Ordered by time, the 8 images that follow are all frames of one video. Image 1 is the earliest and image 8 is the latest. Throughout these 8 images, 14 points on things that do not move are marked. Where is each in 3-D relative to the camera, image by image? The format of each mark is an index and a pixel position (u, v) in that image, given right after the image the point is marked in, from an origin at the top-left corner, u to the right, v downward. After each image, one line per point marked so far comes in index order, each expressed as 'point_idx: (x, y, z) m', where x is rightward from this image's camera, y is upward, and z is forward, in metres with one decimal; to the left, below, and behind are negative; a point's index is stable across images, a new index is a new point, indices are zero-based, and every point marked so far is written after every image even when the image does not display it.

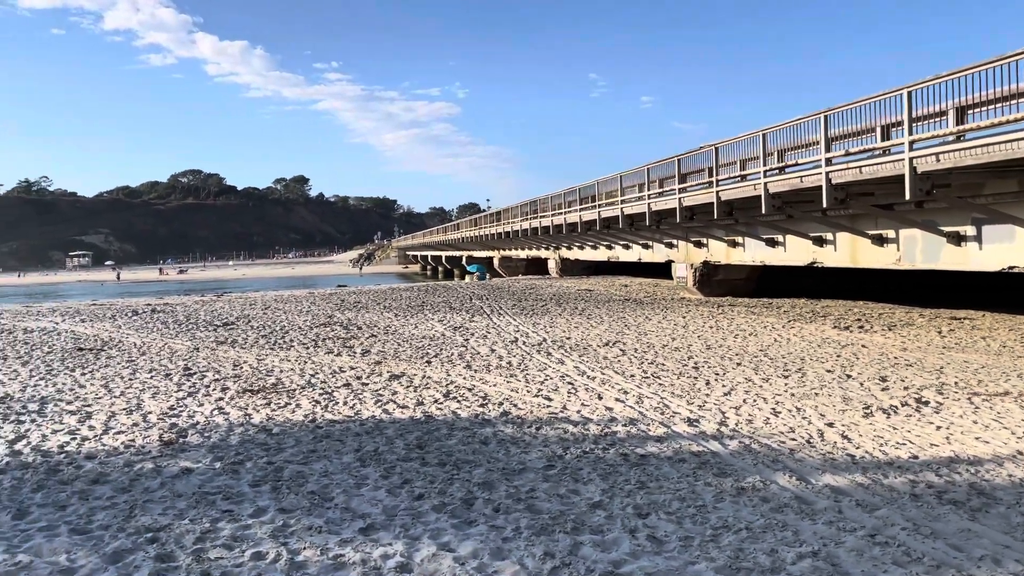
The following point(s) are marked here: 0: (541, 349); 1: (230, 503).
0: (+0.5, -0.9, +12.6) m
1: (-1.8, -1.4, +5.4) m
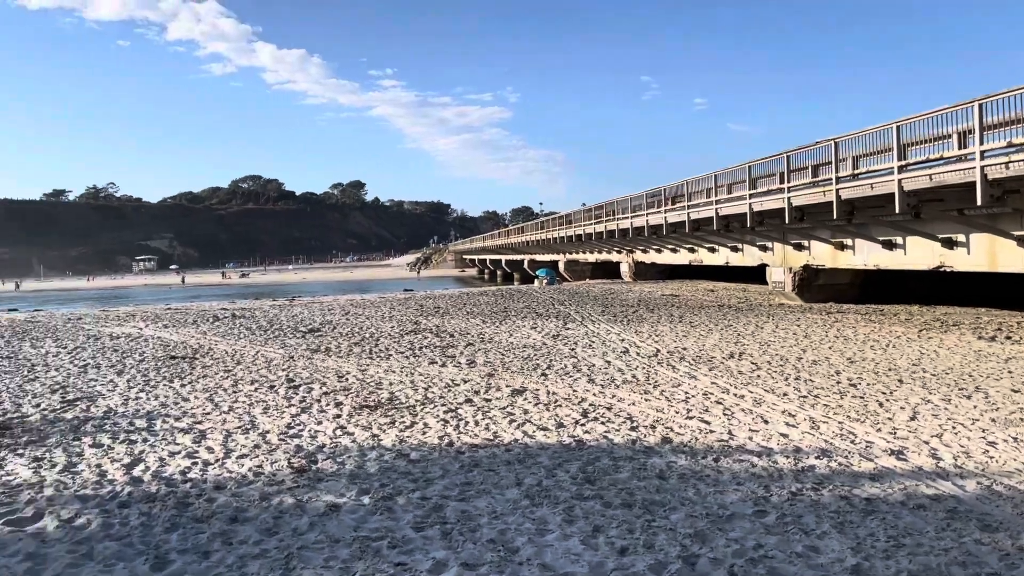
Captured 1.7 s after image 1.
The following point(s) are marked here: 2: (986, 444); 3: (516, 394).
0: (+2.1, -1.0, +11.6) m
1: (-0.6, -1.5, +4.6) m
2: (+3.8, -1.2, +6.6) m
3: (0.0, -1.2, +9.4) m
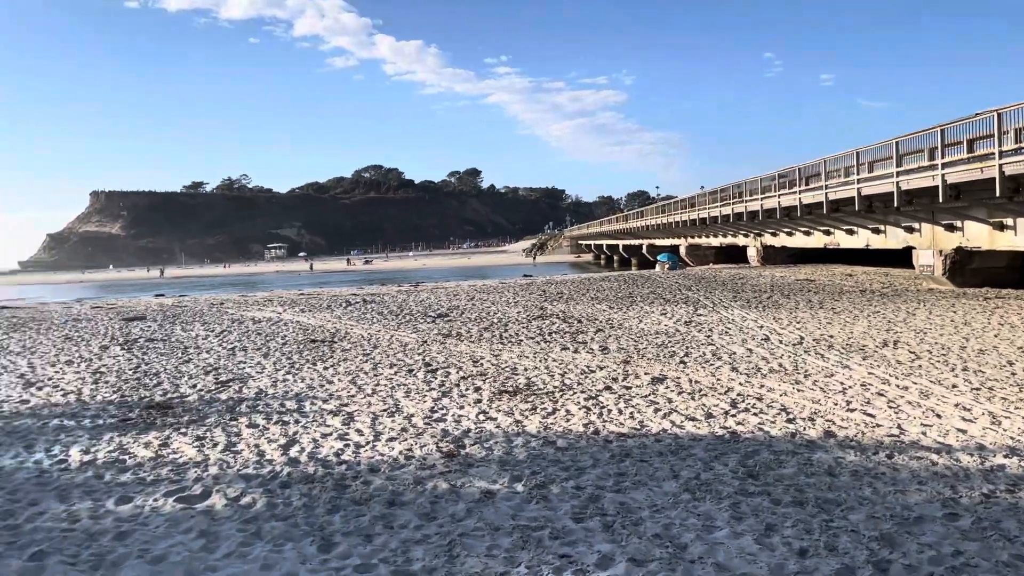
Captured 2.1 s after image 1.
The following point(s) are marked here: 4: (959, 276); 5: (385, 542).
0: (+4.0, -0.8, +11.0) m
1: (+0.3, -1.4, +4.4) m
2: (+4.9, -1.1, +5.8) m
3: (+1.6, -1.0, +9.1) m
4: (+10.7, +0.3, +19.7) m
5: (-0.7, -1.4, +4.6) m
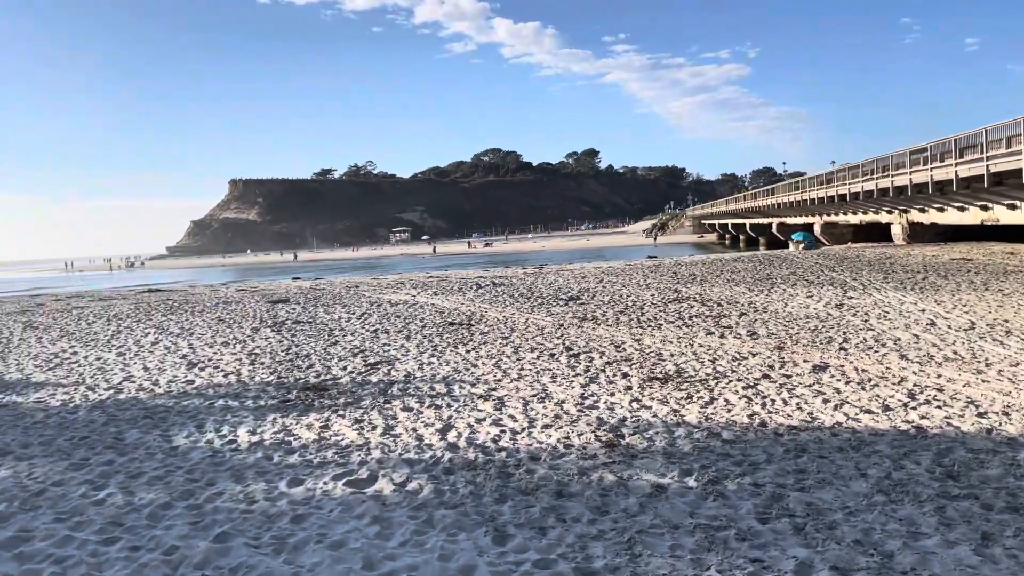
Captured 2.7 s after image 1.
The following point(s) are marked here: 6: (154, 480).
0: (+5.8, -0.6, +10.1) m
1: (+1.2, -1.3, +4.1) m
2: (+6.0, -1.0, +4.8) m
3: (+3.2, -0.8, +8.6) m
4: (+13.7, +0.8, +17.8) m
5: (+0.3, -1.3, +4.4) m
6: (-2.5, -1.4, +5.8) m
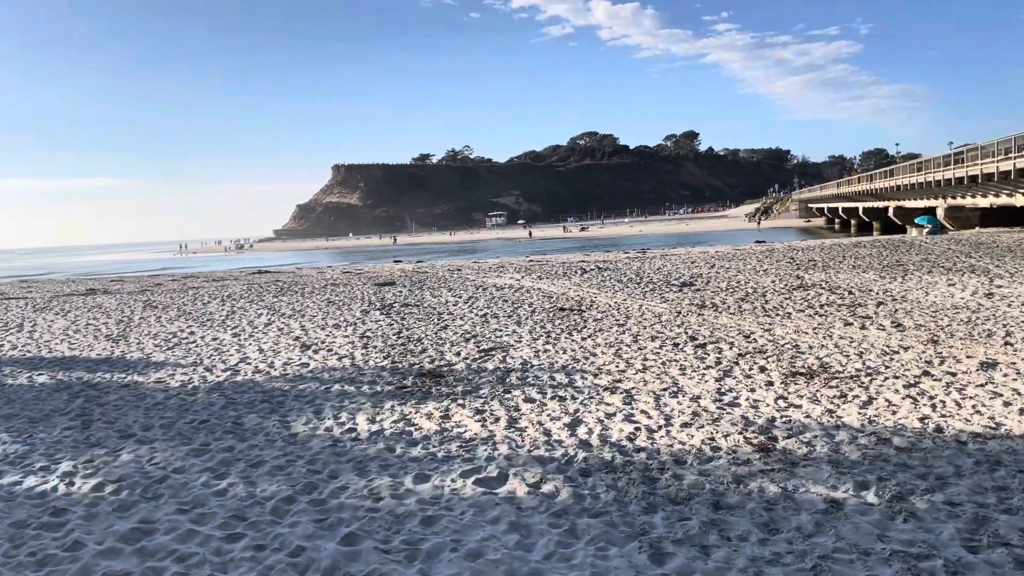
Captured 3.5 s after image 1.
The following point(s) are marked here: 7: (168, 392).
0: (+7.2, -0.5, +8.9) m
1: (+1.9, -1.3, +3.5) m
2: (+6.8, -1.0, +3.6) m
3: (+4.4, -0.7, +7.7) m
4: (+15.9, +0.9, +15.5) m
5: (+1.0, -1.3, +3.8) m
6: (-1.6, -1.2, +5.6) m
7: (-3.5, -1.1, +8.4) m
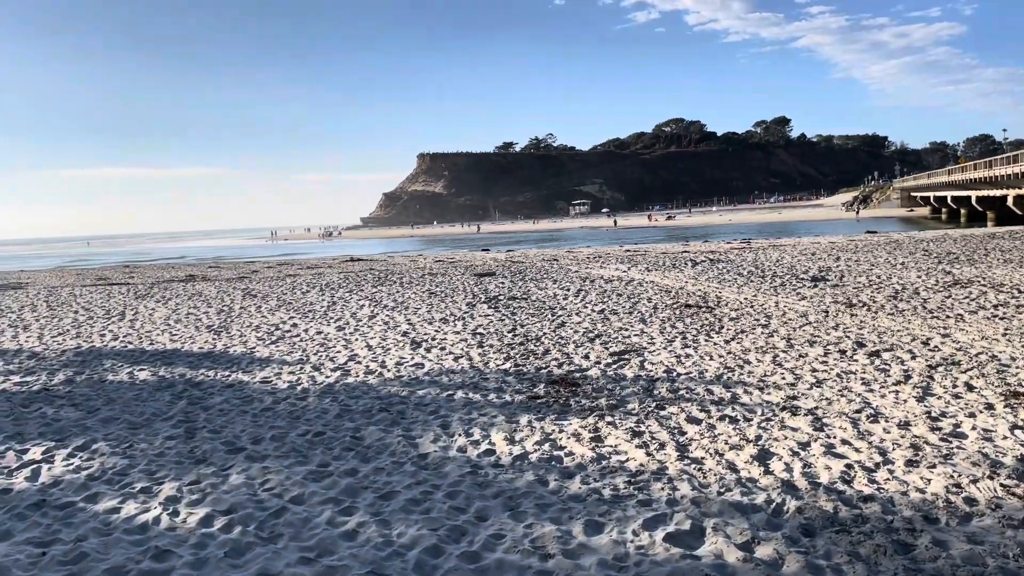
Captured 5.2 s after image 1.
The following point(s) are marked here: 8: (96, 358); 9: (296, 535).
0: (+8.5, -0.5, +7.0) m
1: (+2.7, -1.3, +2.2) m
2: (+7.6, -1.1, +1.9) m
3: (+5.6, -0.8, +6.1) m
4: (+17.9, +0.8, +12.8) m
5: (+1.9, -1.3, +2.7) m
6: (-0.6, -1.2, +4.6) m
7: (-2.2, -1.0, +7.6) m
8: (-5.0, -0.8, +9.9) m
9: (-1.1, -1.3, +4.3) m
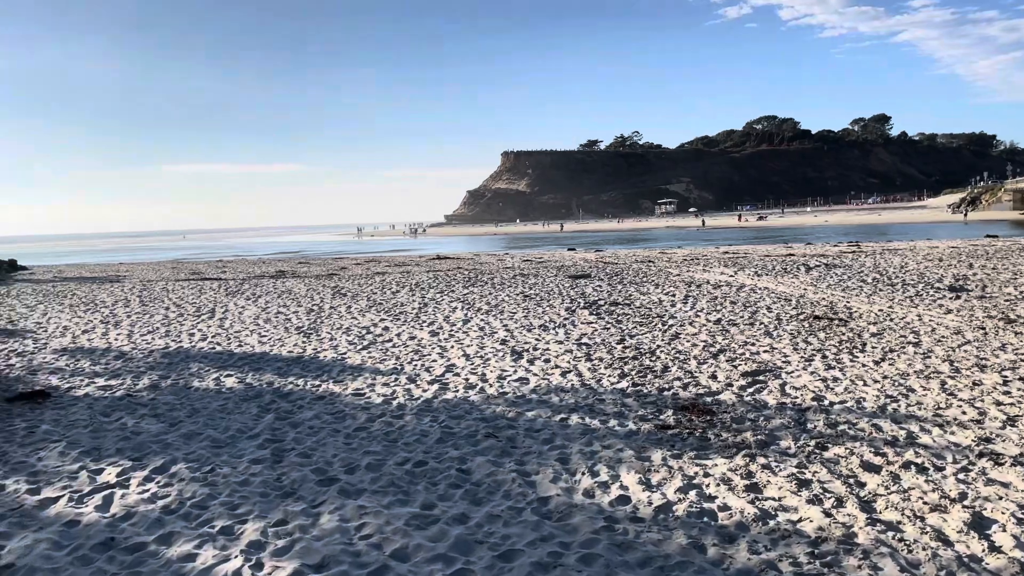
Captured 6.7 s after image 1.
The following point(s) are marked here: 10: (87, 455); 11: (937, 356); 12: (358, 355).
0: (+9.4, -0.8, +5.3) m
1: (+3.2, -1.5, +1.0) m
2: (+7.9, -1.3, +0.2) m
3: (+6.4, -1.0, +4.6) m
4: (+19.3, +0.4, +10.1) m
5: (+2.3, -1.4, +1.5) m
6: (+0.1, -1.3, +3.8) m
7: (-1.2, -1.0, +6.9) m
8: (-3.7, -0.8, +9.4) m
9: (-0.5, -1.3, +3.5) m
10: (-3.0, -1.2, +5.7) m
11: (+4.2, -0.7, +8.2) m
12: (-1.8, -0.8, +9.4) m
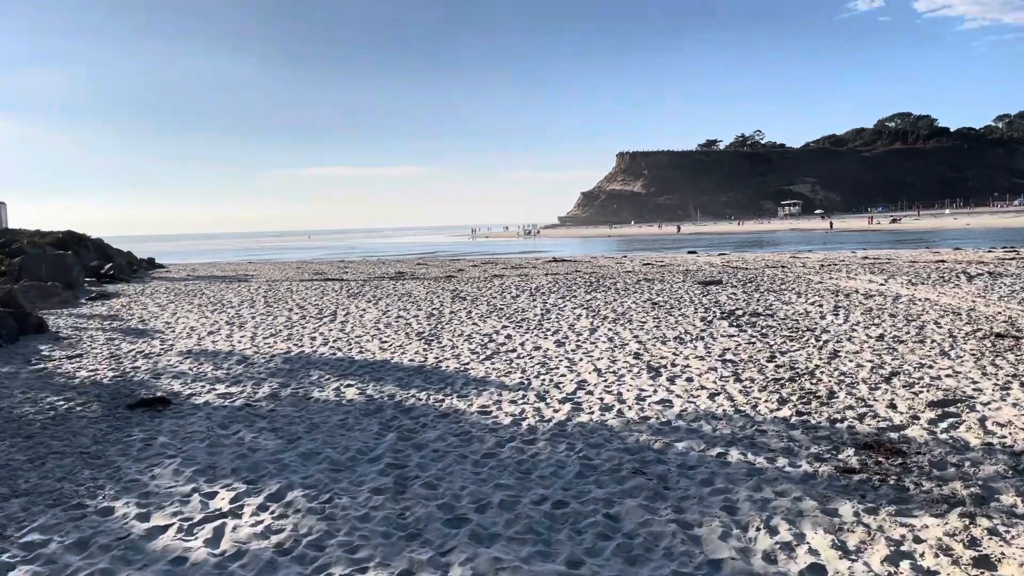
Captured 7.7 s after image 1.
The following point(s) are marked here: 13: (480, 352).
0: (+10.2, -1.0, +3.2) m
1: (+3.4, -1.6, -0.2) m
2: (+8.0, -1.5, -1.6) m
3: (+7.1, -1.1, +3.0) m
4: (+20.7, 0.0, +6.6) m
5: (+2.7, -1.5, +0.5) m
6: (+0.8, -1.4, +3.0) m
7: (-0.1, -1.1, +6.2) m
8: (-2.3, -0.9, +9.1) m
9: (+0.1, -1.4, +2.8) m
10: (-2.0, -1.2, +5.3) m
11: (+5.4, -0.8, +6.8) m
12: (-0.3, -0.8, +8.8) m
13: (-0.4, -0.8, +9.8) m
